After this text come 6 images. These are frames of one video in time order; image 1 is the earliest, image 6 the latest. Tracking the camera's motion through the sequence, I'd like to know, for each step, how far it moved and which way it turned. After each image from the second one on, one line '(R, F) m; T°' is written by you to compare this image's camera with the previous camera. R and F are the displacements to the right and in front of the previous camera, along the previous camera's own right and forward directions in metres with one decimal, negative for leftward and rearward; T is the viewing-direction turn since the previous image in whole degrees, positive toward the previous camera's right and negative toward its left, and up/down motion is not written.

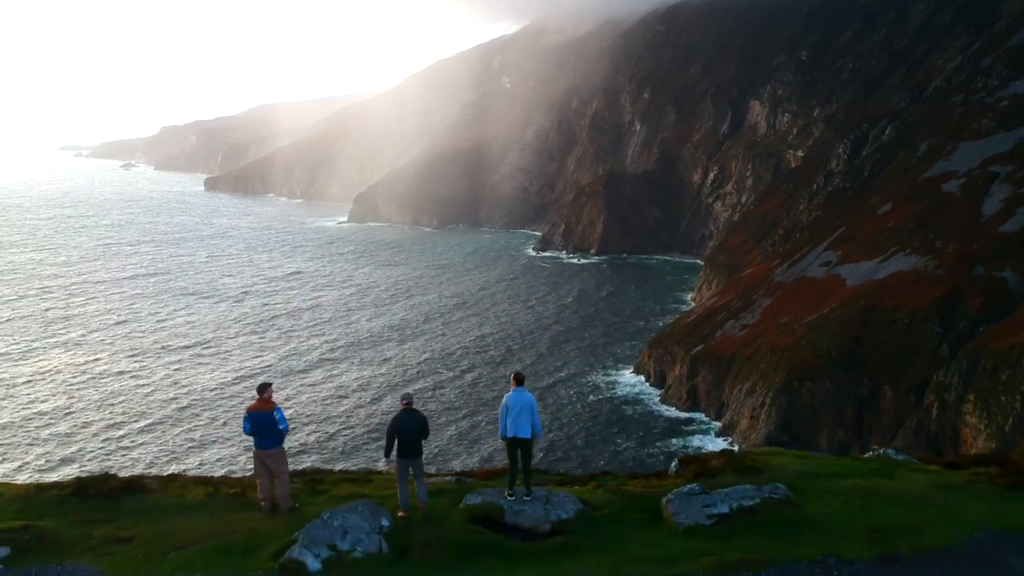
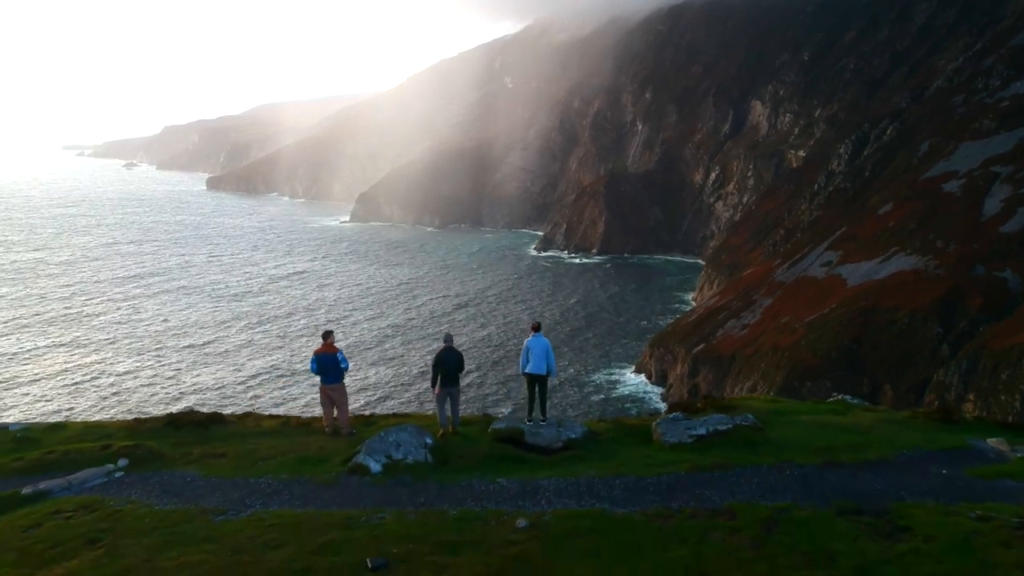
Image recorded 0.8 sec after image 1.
(0.0, -0.5) m; 0°
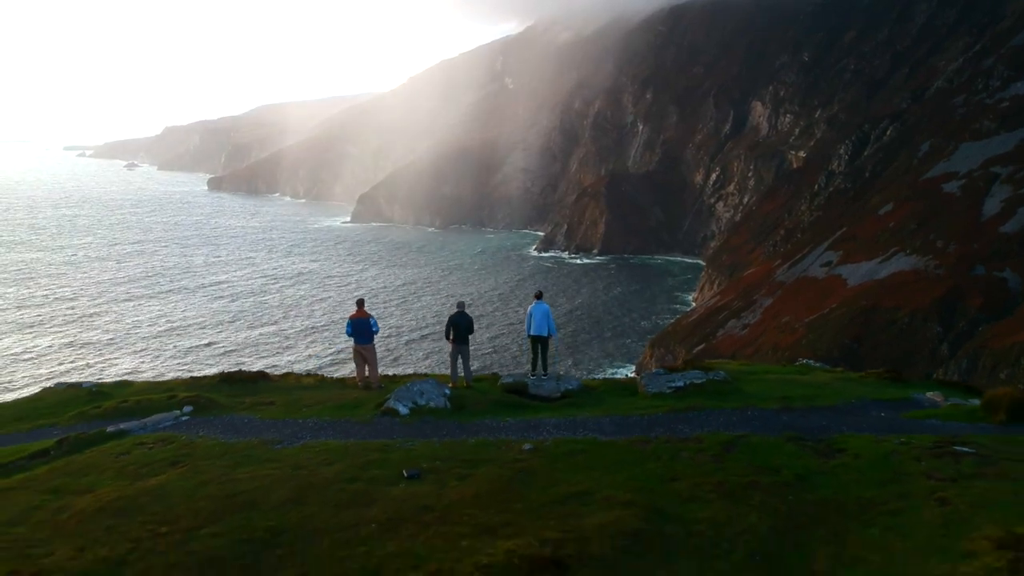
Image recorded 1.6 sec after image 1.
(-0.1, -0.4) m; 0°
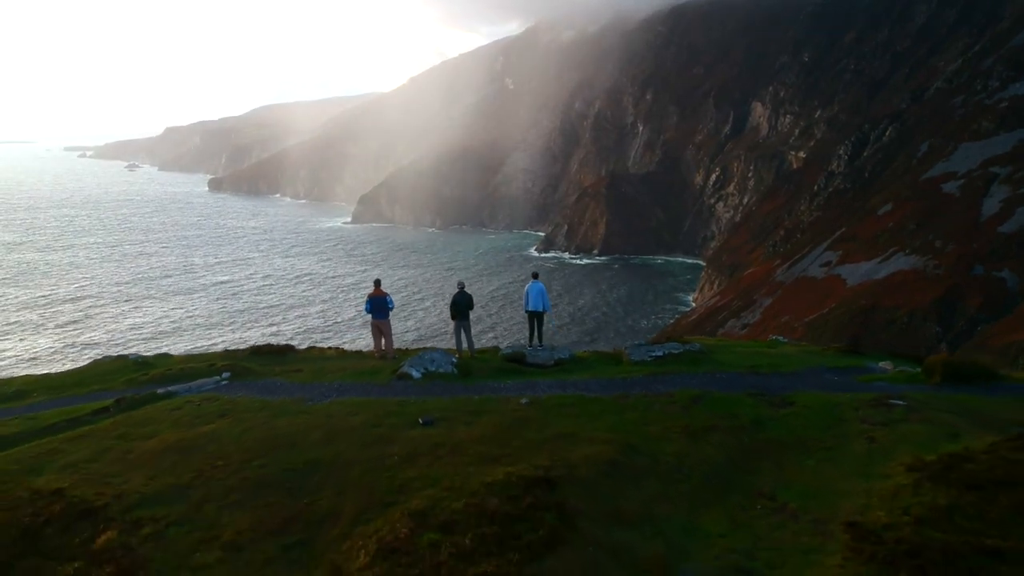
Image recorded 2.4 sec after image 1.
(0.0, -0.6) m; 0°
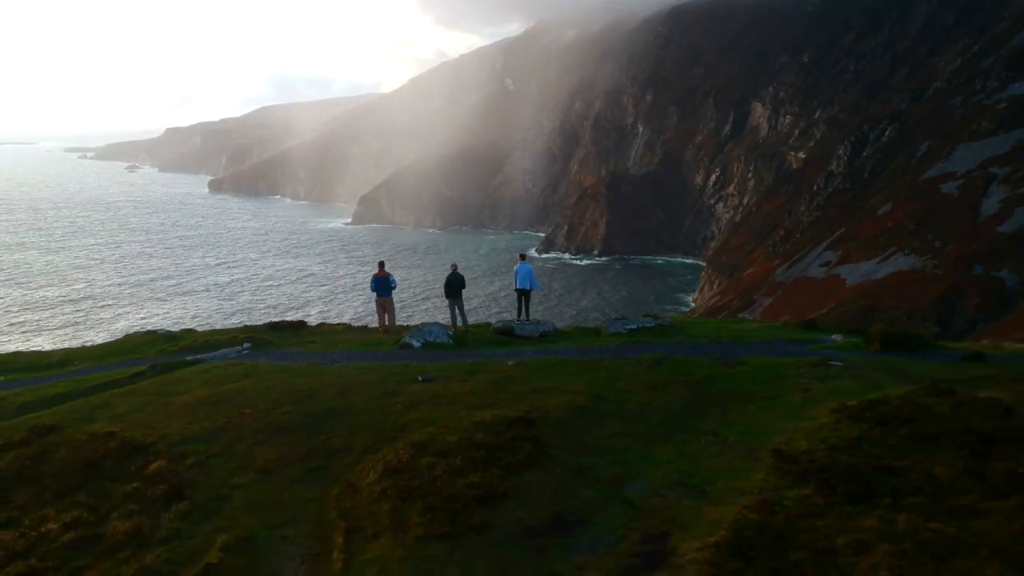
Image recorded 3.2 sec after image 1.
(0.0, -0.5) m; 0°
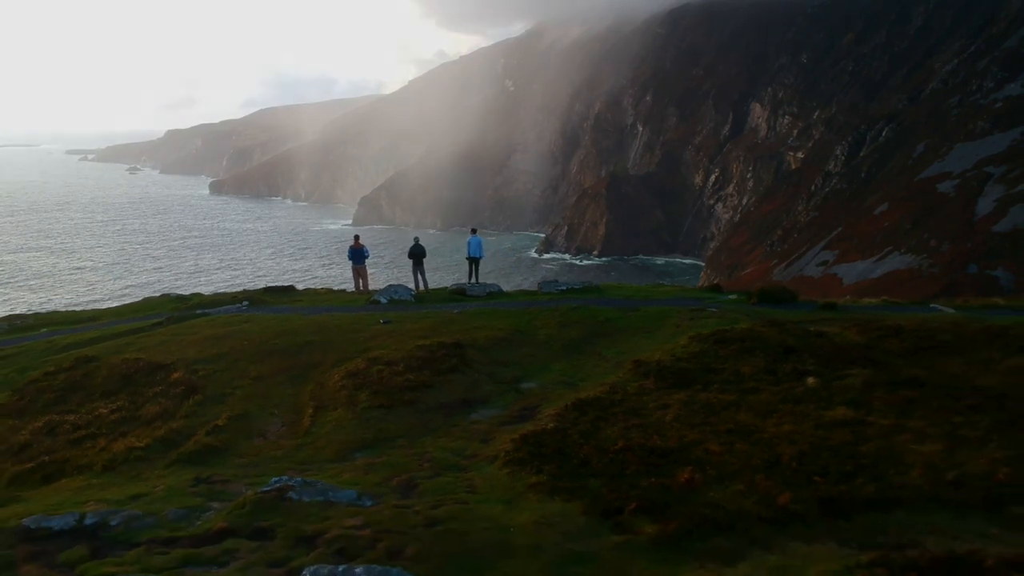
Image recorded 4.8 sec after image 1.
(0.0, -2.0) m; 0°
